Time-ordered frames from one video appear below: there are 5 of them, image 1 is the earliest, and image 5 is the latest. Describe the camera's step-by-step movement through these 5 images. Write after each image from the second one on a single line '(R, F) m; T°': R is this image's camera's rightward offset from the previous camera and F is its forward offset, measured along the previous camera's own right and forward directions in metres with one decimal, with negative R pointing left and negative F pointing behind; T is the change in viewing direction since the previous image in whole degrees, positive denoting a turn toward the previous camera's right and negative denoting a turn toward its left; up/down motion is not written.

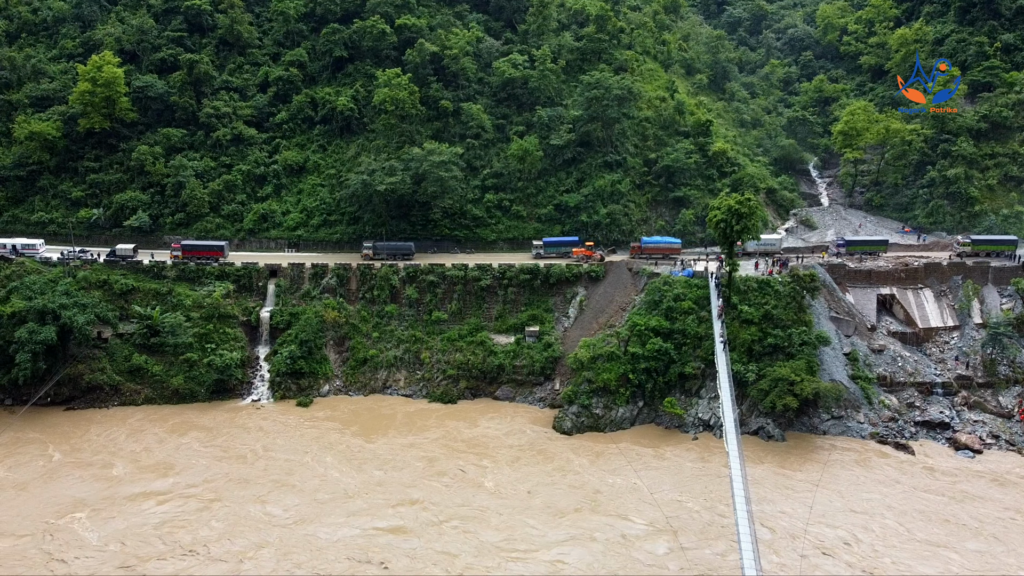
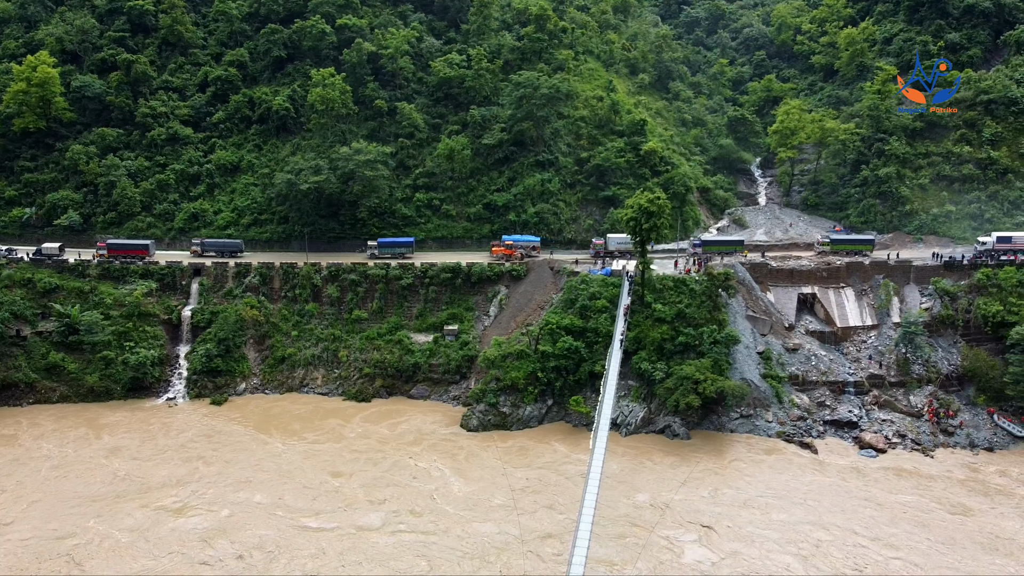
(+4.9, 0.0) m; 0°
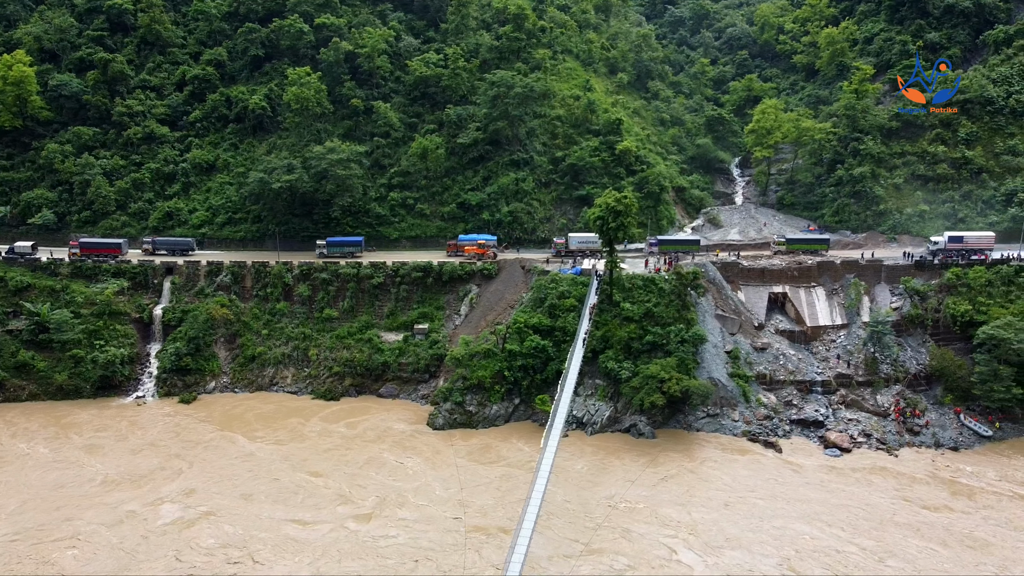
(+1.7, 0.0) m; 0°
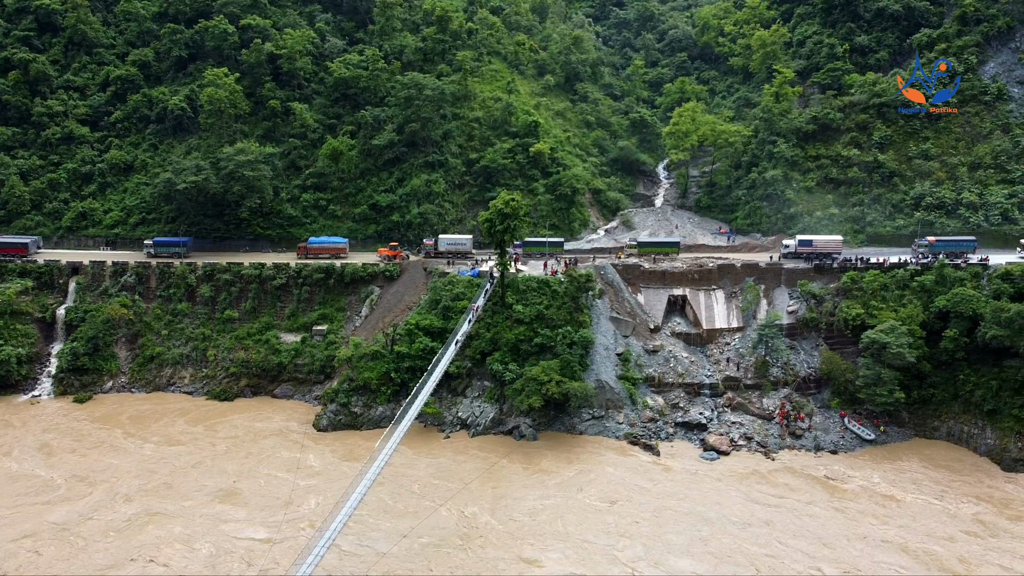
(+5.9, -0.1) m; 0°
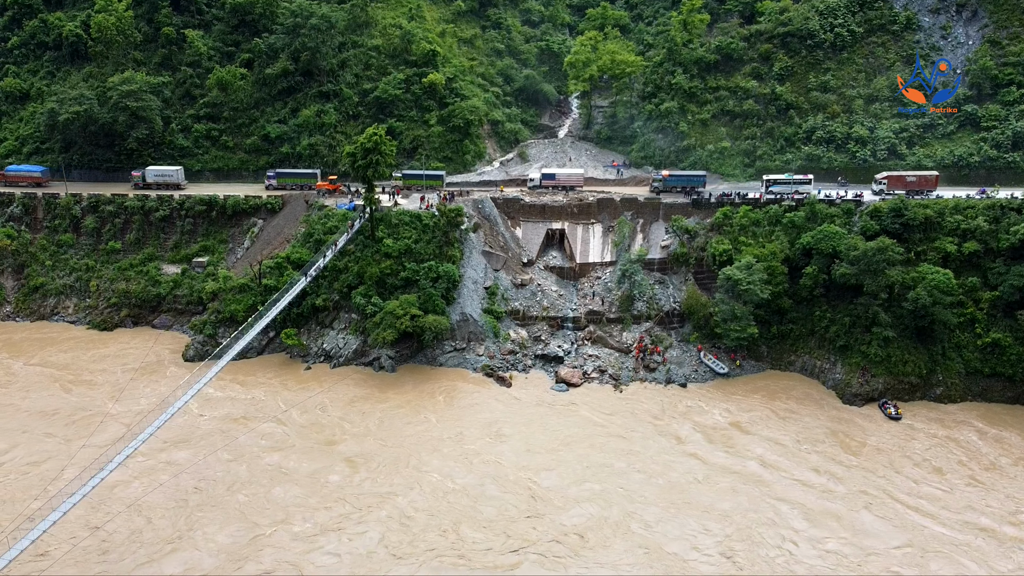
(+7.5, -0.2) m; -1°
